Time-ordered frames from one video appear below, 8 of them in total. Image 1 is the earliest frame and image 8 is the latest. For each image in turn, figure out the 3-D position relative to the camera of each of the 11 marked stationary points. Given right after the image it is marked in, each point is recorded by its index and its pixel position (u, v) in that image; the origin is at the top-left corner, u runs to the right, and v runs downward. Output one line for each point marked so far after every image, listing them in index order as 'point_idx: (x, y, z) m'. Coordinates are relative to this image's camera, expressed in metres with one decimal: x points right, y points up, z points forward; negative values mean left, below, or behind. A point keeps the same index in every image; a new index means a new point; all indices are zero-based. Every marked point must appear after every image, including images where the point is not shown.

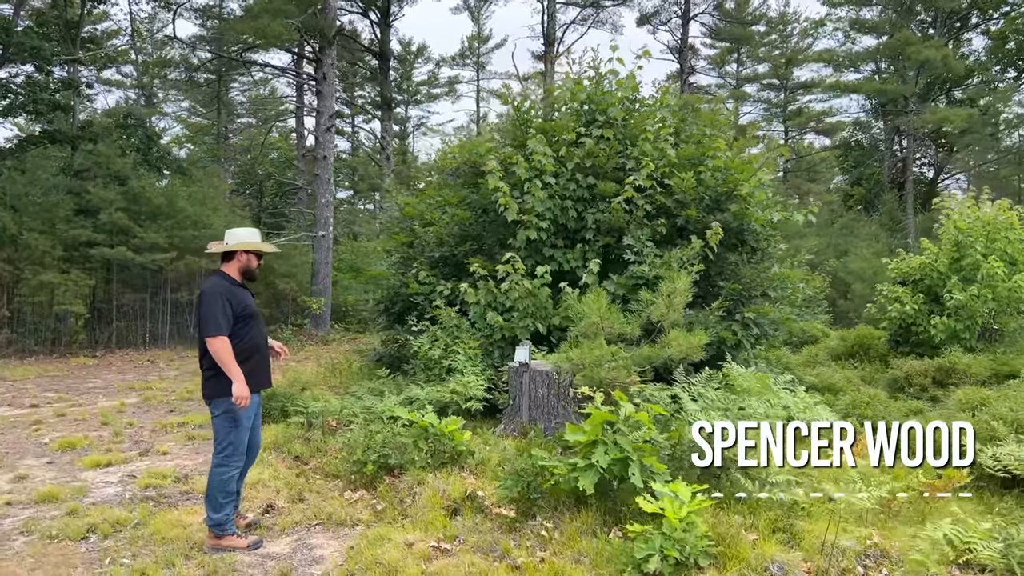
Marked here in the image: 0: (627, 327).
0: (+0.9, -0.3, +5.8) m
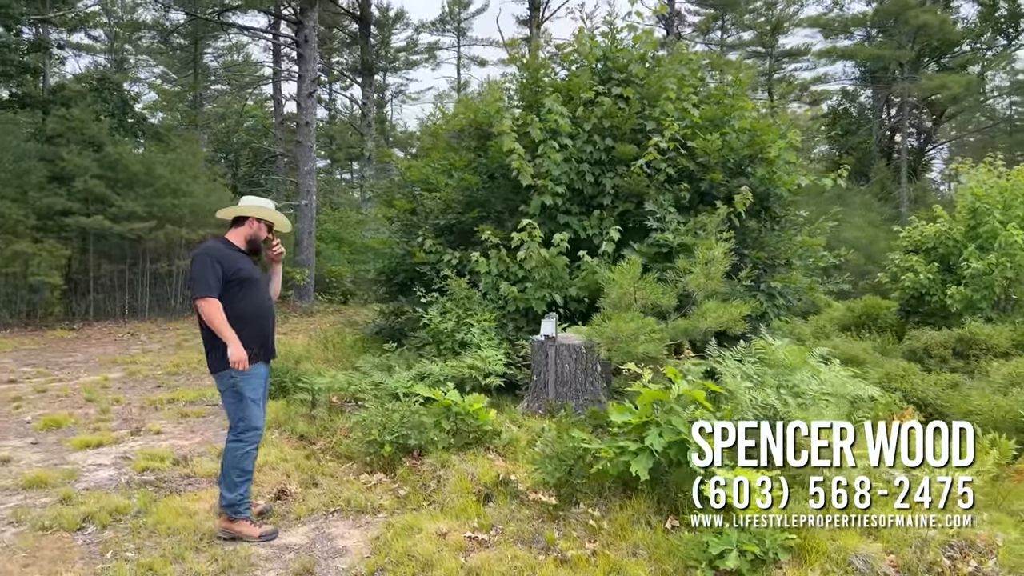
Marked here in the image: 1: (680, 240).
0: (+1.1, -0.1, +5.5) m
1: (+1.3, +0.4, +6.7) m
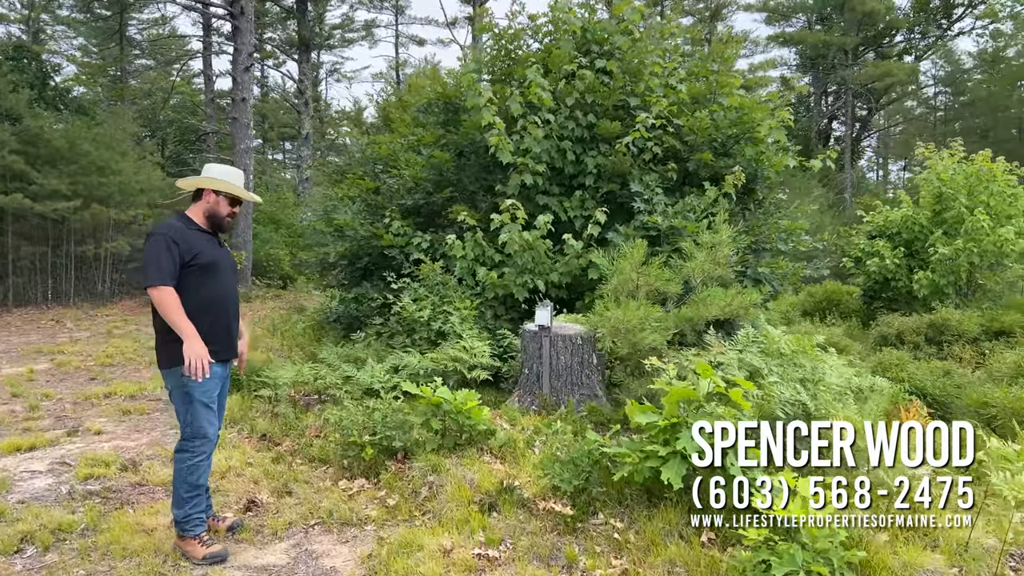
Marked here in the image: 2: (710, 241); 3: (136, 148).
0: (+1.1, 0.0, +5.1) m
1: (+1.2, +0.5, +6.3) m
2: (+1.5, +0.3, +5.5) m
3: (-8.3, +3.1, +18.4) m
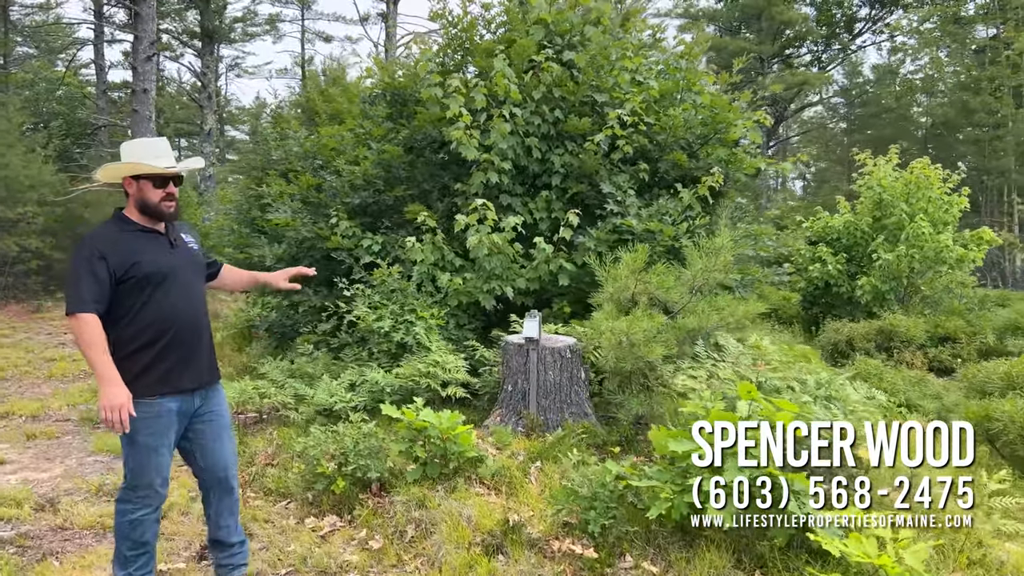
0: (+0.9, 0.0, +4.7) m
1: (+0.9, +0.4, +5.9) m
2: (+1.3, +0.2, +5.2) m
3: (-9.9, +3.0, +16.9) m
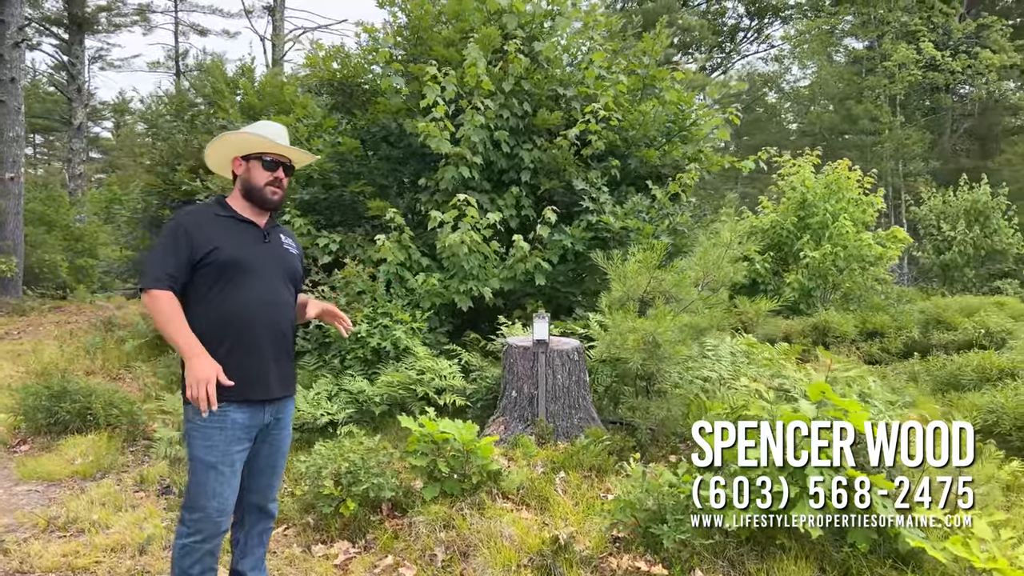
0: (+0.9, 0.0, +4.6) m
1: (+0.8, +0.4, +5.8) m
2: (+1.3, +0.3, +5.1) m
3: (-11.6, +2.9, +15.1) m
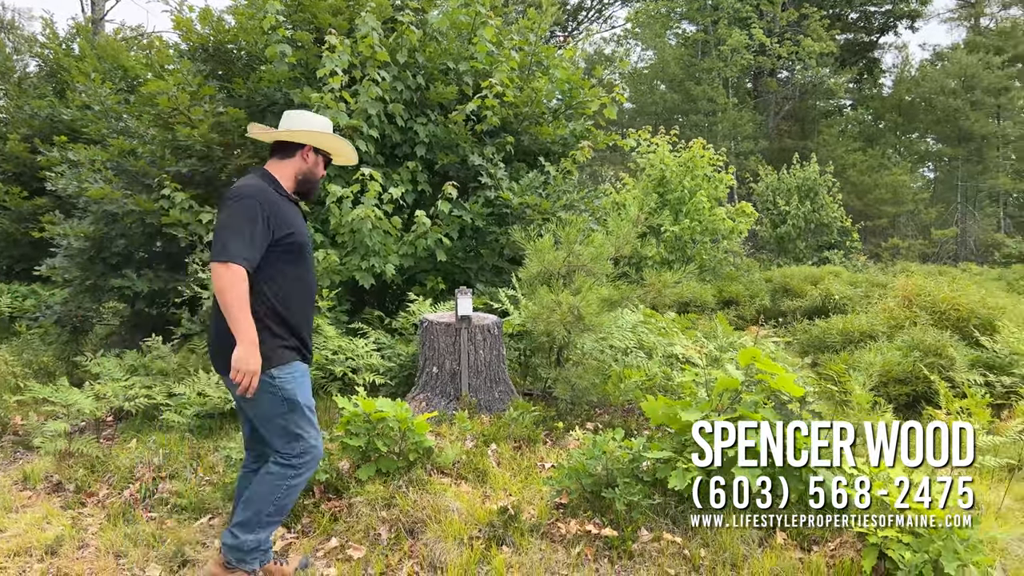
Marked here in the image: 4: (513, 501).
0: (+0.5, +0.1, +4.8) m
1: (+0.1, +0.6, +5.9) m
2: (+0.7, +0.4, +5.3) m
3: (-13.8, +3.1, +12.6) m
4: (0.0, -0.9, +3.5) m
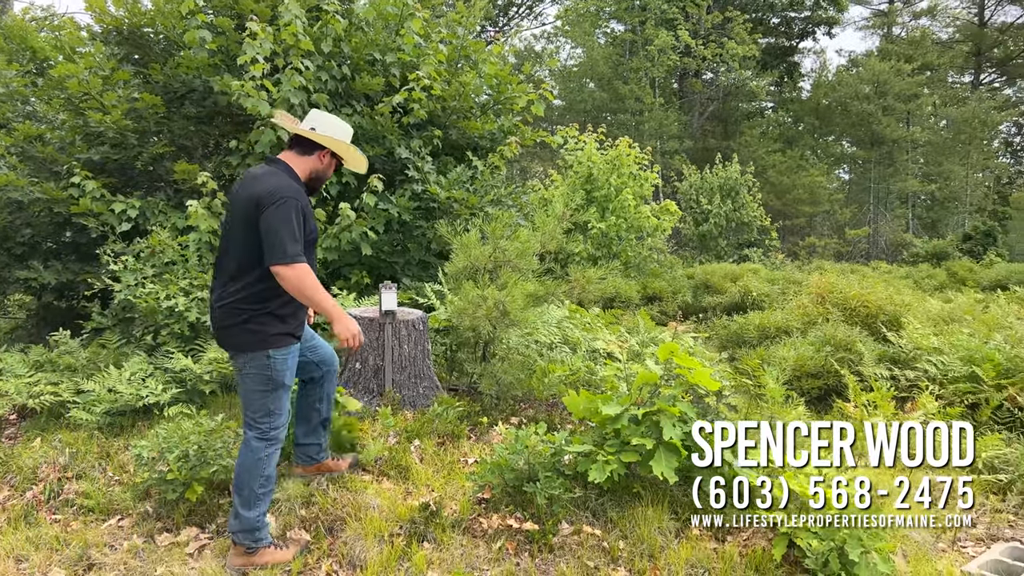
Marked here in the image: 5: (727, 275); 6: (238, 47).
0: (0.0, +0.1, +4.8) m
1: (-0.5, +0.7, +5.9) m
2: (+0.2, +0.5, +5.4) m
3: (-14.9, +3.3, +11.3) m
4: (-0.3, -0.9, +3.4) m
5: (+2.6, +0.2, +10.1) m
6: (-1.9, +1.7, +5.9) m
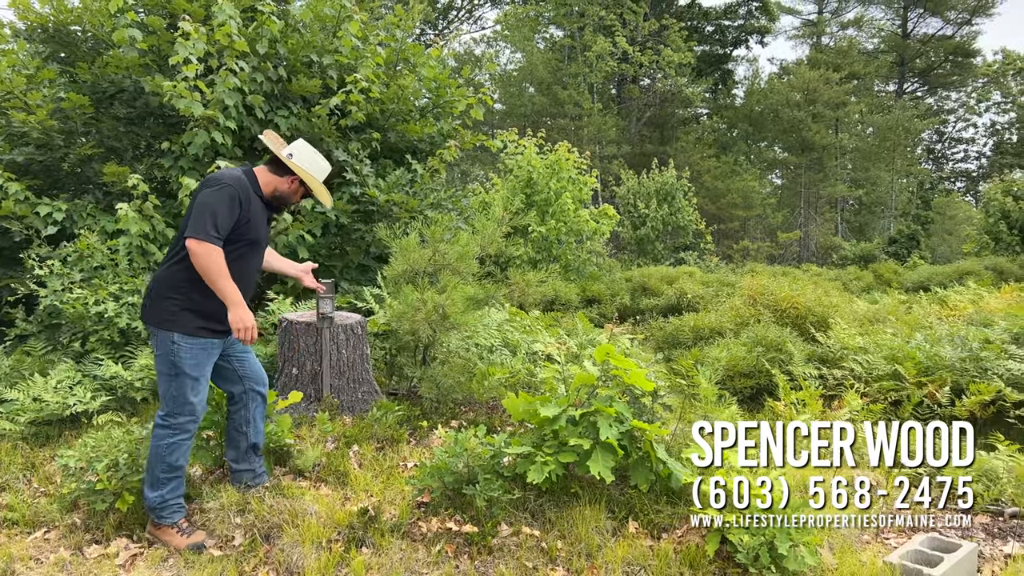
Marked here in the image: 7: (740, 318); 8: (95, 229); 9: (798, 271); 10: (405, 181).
0: (-0.3, +0.1, +4.8) m
1: (-0.9, +0.6, +5.8) m
2: (-0.2, +0.4, +5.4) m
3: (-15.7, +3.2, +10.3) m
4: (-0.6, -0.9, +3.4) m
5: (+1.9, +0.1, +10.3) m
6: (-2.4, +1.7, +5.8) m
7: (+1.8, -0.2, +6.4) m
8: (-2.7, +0.4, +5.3) m
9: (+4.1, +0.2, +11.8) m
10: (-0.8, +0.8, +6.1) m
